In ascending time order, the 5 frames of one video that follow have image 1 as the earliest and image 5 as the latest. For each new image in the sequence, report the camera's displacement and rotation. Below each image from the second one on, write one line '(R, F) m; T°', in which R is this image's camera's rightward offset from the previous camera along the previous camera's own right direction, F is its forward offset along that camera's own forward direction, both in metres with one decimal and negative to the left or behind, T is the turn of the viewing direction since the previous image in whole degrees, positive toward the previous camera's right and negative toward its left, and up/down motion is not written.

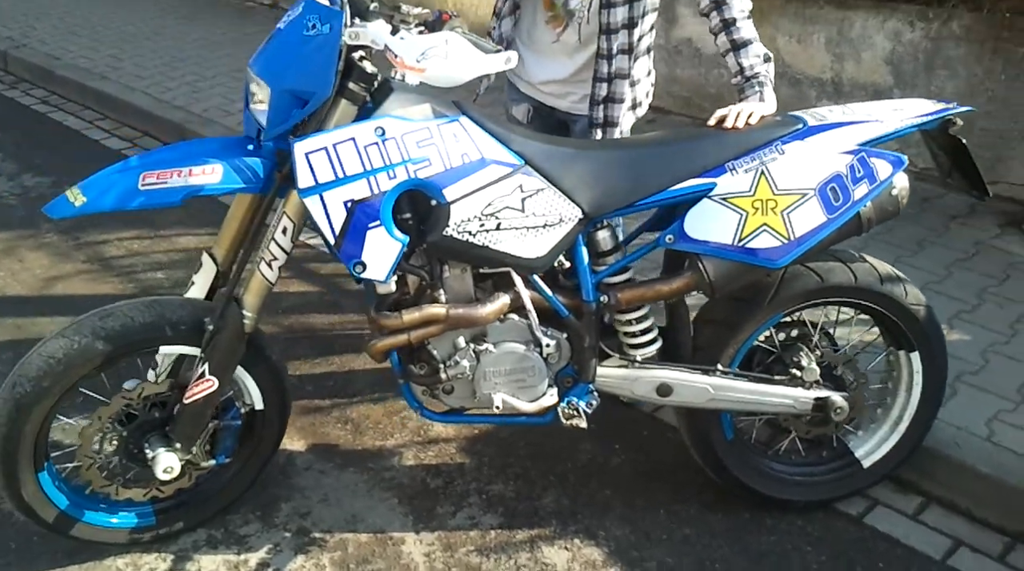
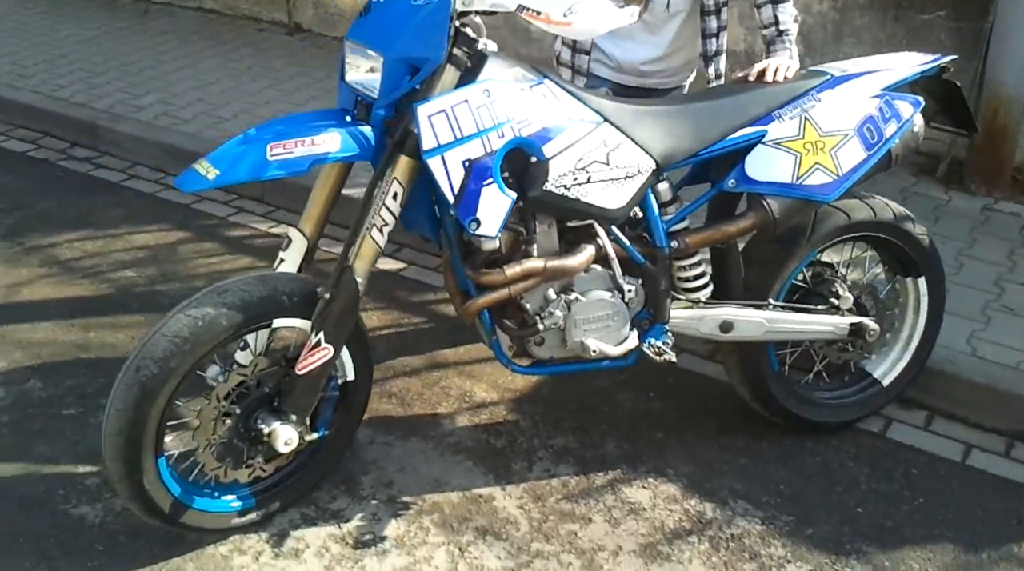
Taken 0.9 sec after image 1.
(-1.1, -0.1) m; +13°
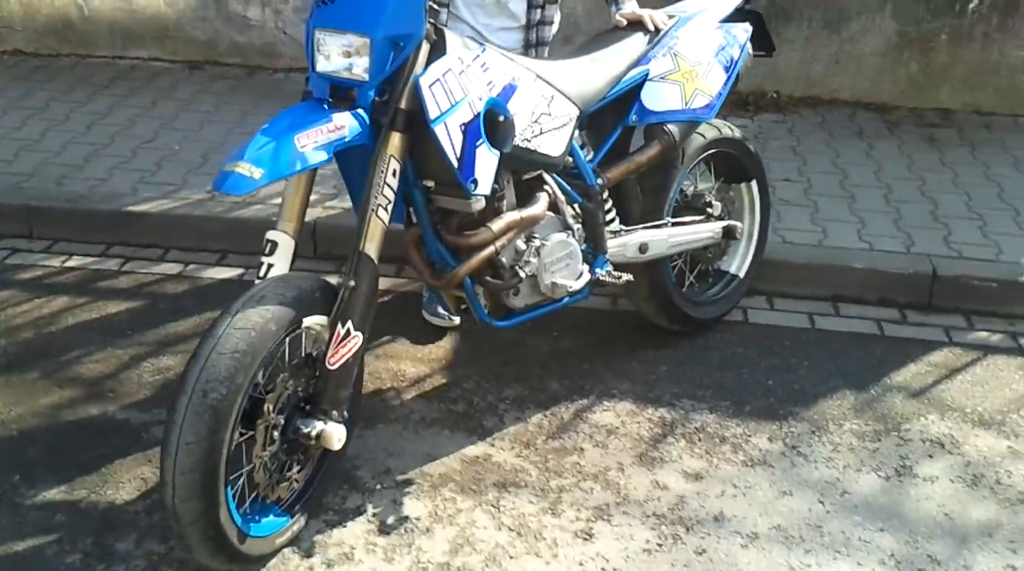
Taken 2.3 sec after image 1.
(-1.7, +0.1) m; +25°
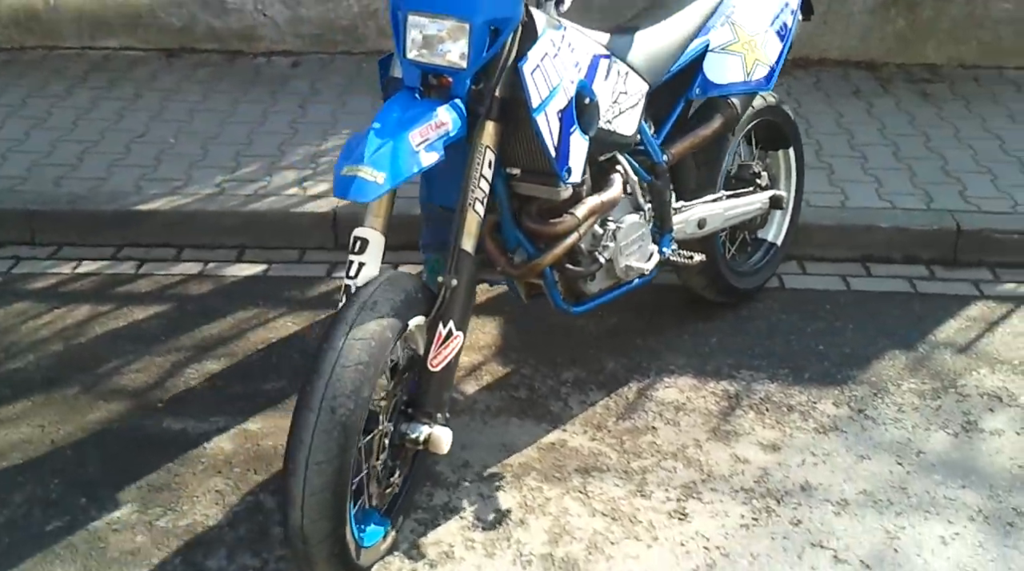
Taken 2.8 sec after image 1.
(-0.6, +0.1) m; +5°
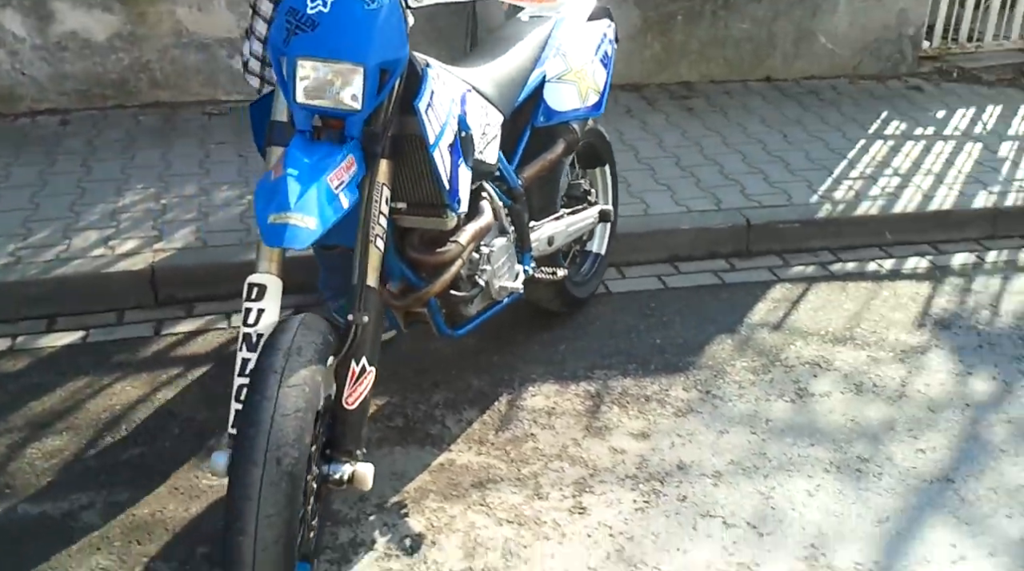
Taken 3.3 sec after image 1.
(-0.7, -0.1) m; +15°
